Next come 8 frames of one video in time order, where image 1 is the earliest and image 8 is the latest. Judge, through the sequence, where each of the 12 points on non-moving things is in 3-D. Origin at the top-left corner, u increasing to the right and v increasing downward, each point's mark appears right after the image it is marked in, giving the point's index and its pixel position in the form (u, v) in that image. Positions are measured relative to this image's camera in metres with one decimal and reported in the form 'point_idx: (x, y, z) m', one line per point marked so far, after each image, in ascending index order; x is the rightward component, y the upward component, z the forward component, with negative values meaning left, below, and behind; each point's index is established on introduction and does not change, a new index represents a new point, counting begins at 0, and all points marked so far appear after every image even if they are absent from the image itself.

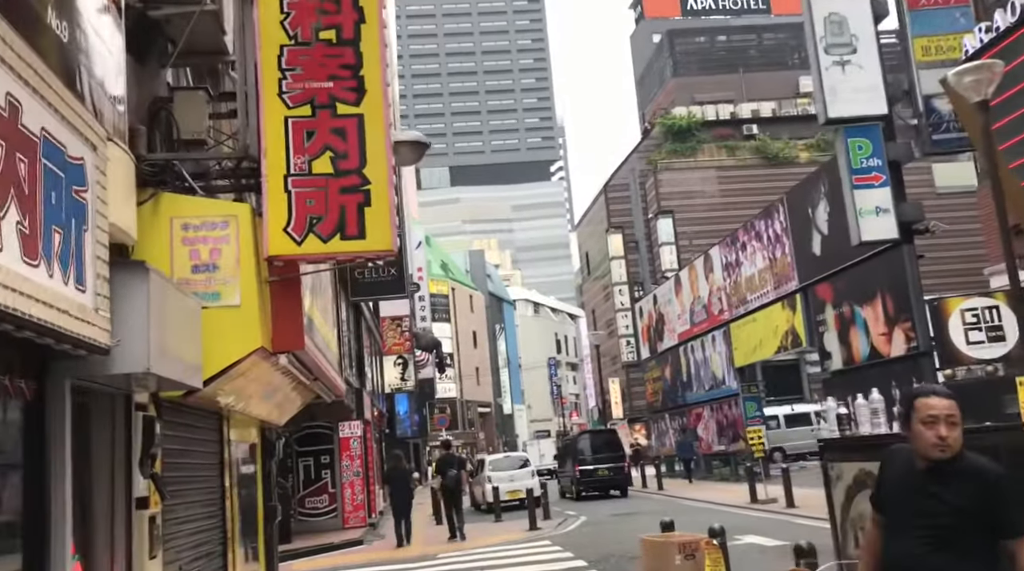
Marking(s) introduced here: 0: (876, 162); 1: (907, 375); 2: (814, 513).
0: (+7.3, +2.5, +19.0) m
1: (+8.0, -1.8, +19.0) m
2: (+5.8, -4.4, +18.1) m
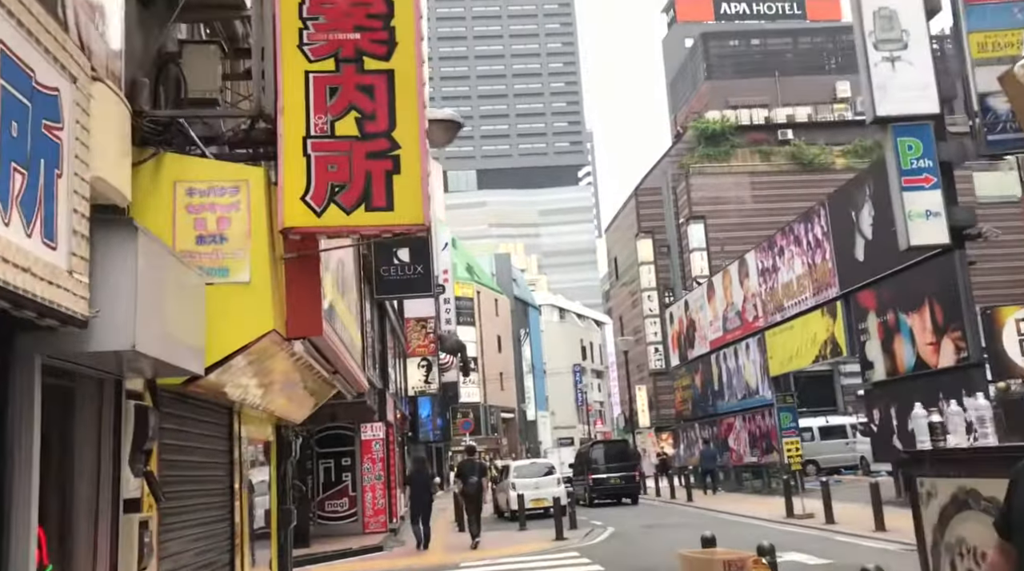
0: (+8.0, +2.4, +18.1) m
1: (+8.5, -1.9, +18.1) m
2: (+6.3, -4.5, +17.3) m
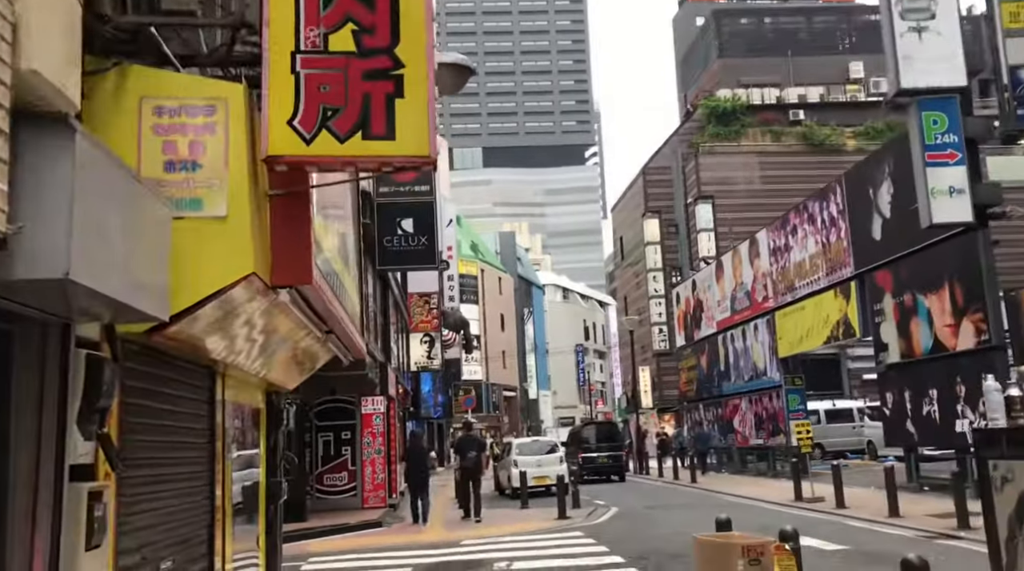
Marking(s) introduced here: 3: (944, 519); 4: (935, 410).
0: (+8.2, +2.7, +17.5) m
1: (+8.6, -1.6, +17.6) m
2: (+6.3, -4.1, +16.7) m
3: (+6.9, -3.7, +15.1) m
4: (+8.6, -2.5, +19.1) m
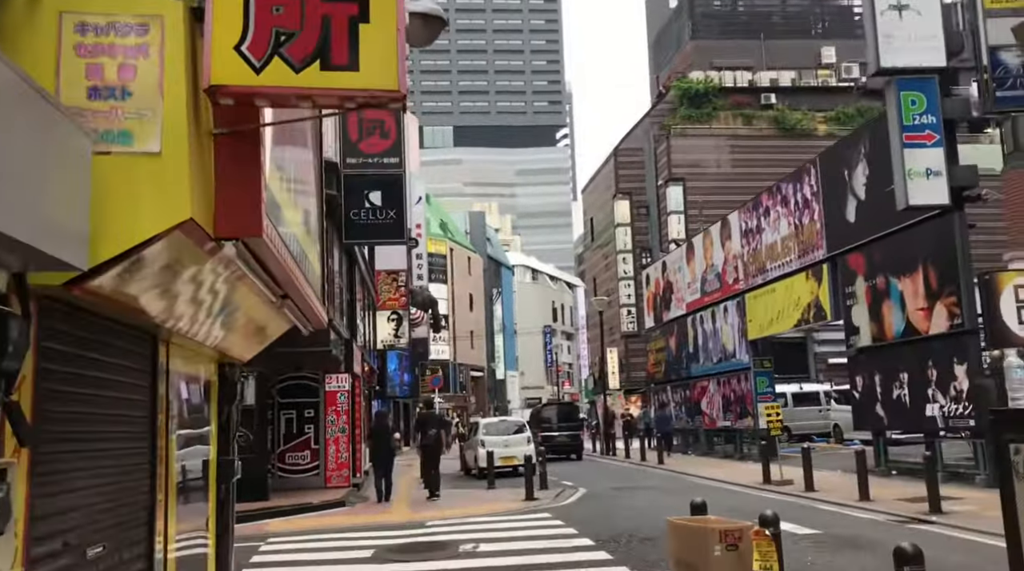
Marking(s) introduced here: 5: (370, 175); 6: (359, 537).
0: (+7.7, +3.0, +17.2) m
1: (+8.0, -1.3, +17.4) m
2: (+5.7, -3.7, +16.6) m
3: (+6.4, -3.5, +14.9) m
4: (+7.9, -2.2, +19.0) m
5: (-3.1, +2.4, +20.0) m
6: (-2.4, -3.9, +14.7) m
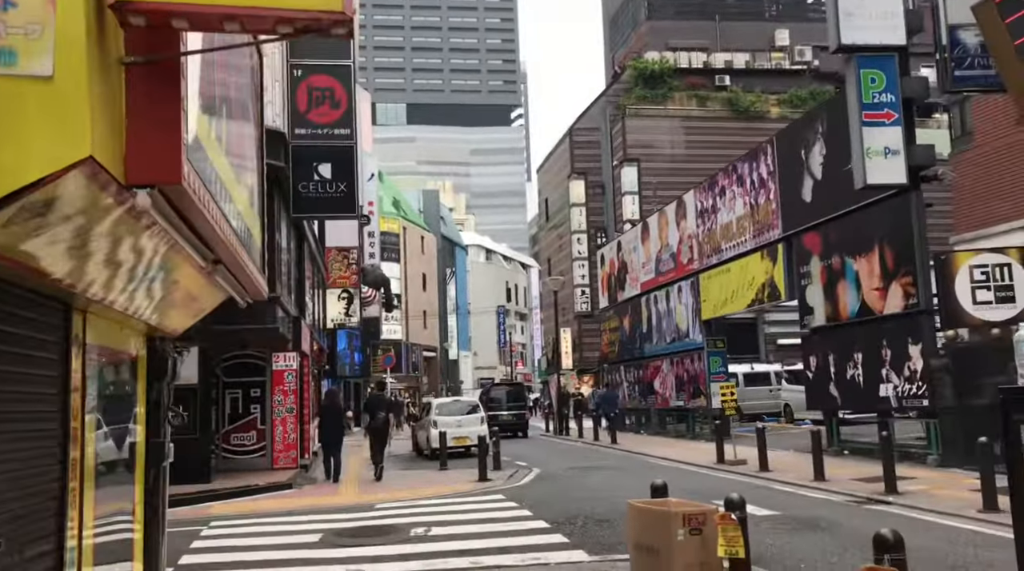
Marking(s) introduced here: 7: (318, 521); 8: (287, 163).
0: (+6.8, +3.4, +17.1) m
1: (+7.2, -0.9, +17.4) m
2: (+4.9, -3.4, +16.5) m
3: (+5.6, -3.1, +14.9) m
4: (+7.0, -1.8, +19.0) m
5: (-4.0, +2.9, +19.4) m
6: (-3.1, -3.5, +14.2) m
7: (-2.9, -3.5, +14.0) m
8: (-4.5, +2.5, +18.8) m
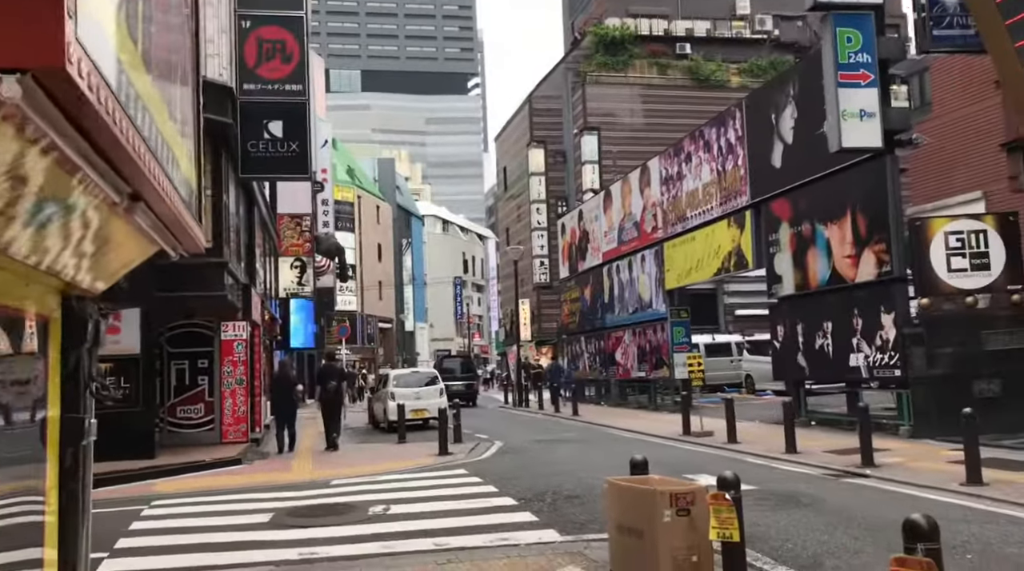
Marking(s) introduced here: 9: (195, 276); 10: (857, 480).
0: (+6.2, +4.0, +16.5) m
1: (+6.5, -0.3, +17.0) m
2: (+4.3, -2.8, +16.0) m
3: (+5.1, -2.6, +14.4) m
4: (+6.2, -1.1, +18.5) m
5: (-4.7, +3.6, +18.3) m
6: (-3.6, -3.0, +13.3) m
7: (-3.4, -3.0, +13.2) m
8: (-5.2, +3.1, +17.7) m
9: (-5.7, +0.2, +16.9) m
10: (+4.5, -2.5, +12.2) m
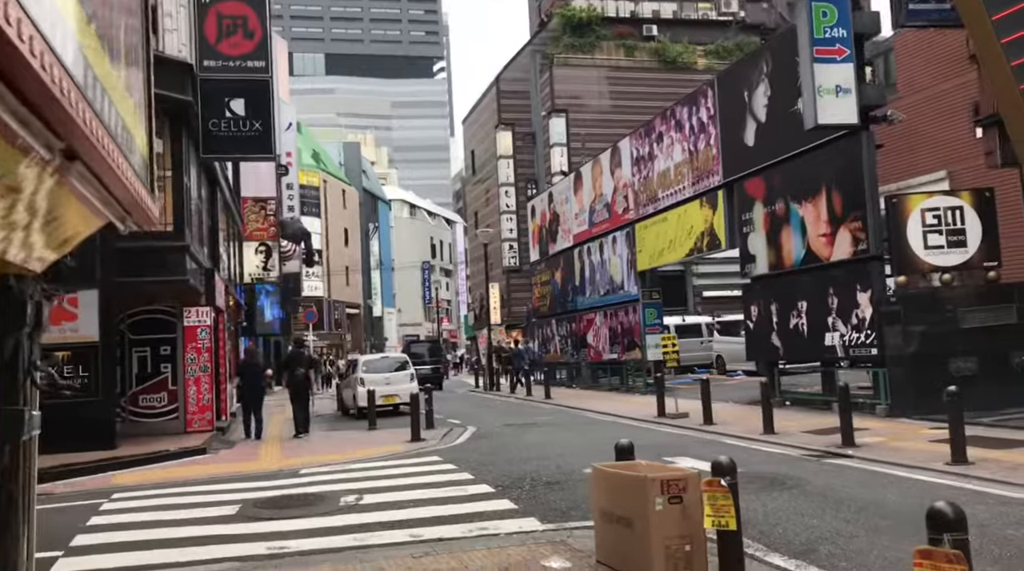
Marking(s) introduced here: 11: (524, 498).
0: (+5.7, +4.4, +16.3) m
1: (+6.0, +0.1, +16.8) m
2: (+3.8, -2.5, +15.8) m
3: (+4.7, -2.3, +14.2) m
4: (+5.7, -0.7, +18.4) m
5: (-5.3, +3.9, +17.7) m
6: (-4.0, -2.8, +12.9) m
7: (-3.7, -2.8, +12.7) m
8: (-5.8, +3.4, +17.1) m
9: (-6.2, +0.4, +16.3) m
10: (+4.2, -2.2, +12.1) m
11: (+0.1, -2.4, +10.5) m
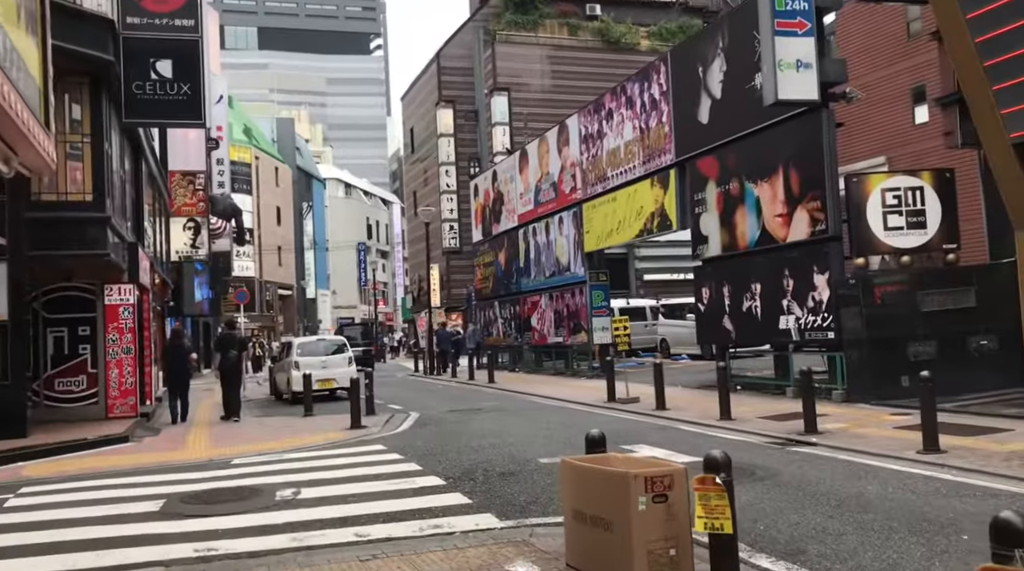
0: (+4.9, +4.7, +15.7) m
1: (+5.1, +0.4, +16.4) m
2: (+3.0, -2.1, +15.3) m
3: (+3.9, -2.0, +13.8) m
4: (+4.7, -0.4, +17.9) m
5: (-6.2, +4.3, +16.4) m
6: (-4.6, -2.5, +11.8) m
7: (-4.4, -2.4, +11.6) m
8: (-6.6, +3.8, +15.8) m
9: (-7.0, +0.8, +15.0) m
10: (+3.6, -2.0, +11.5) m
11: (-0.4, -2.1, +9.7) m
